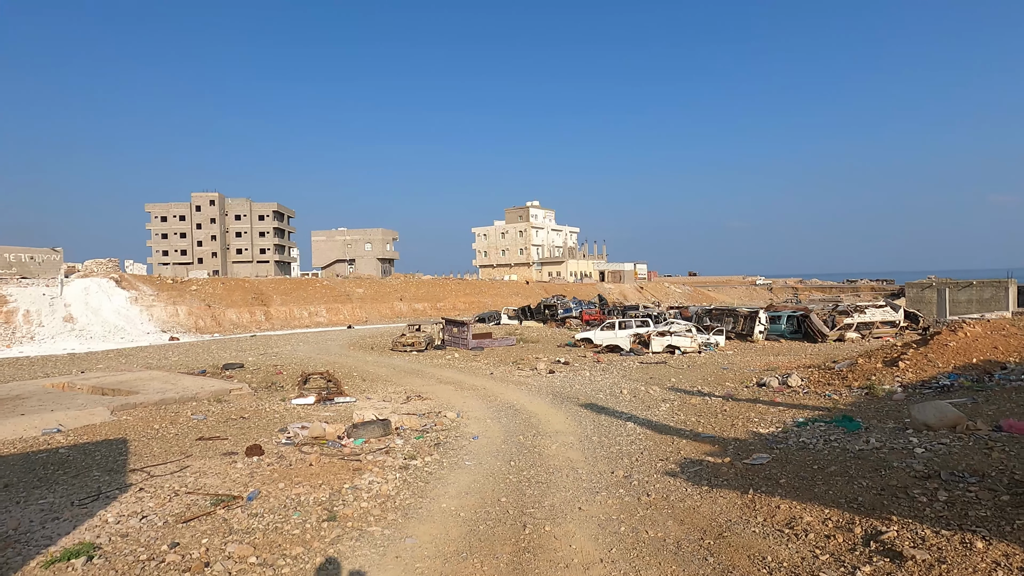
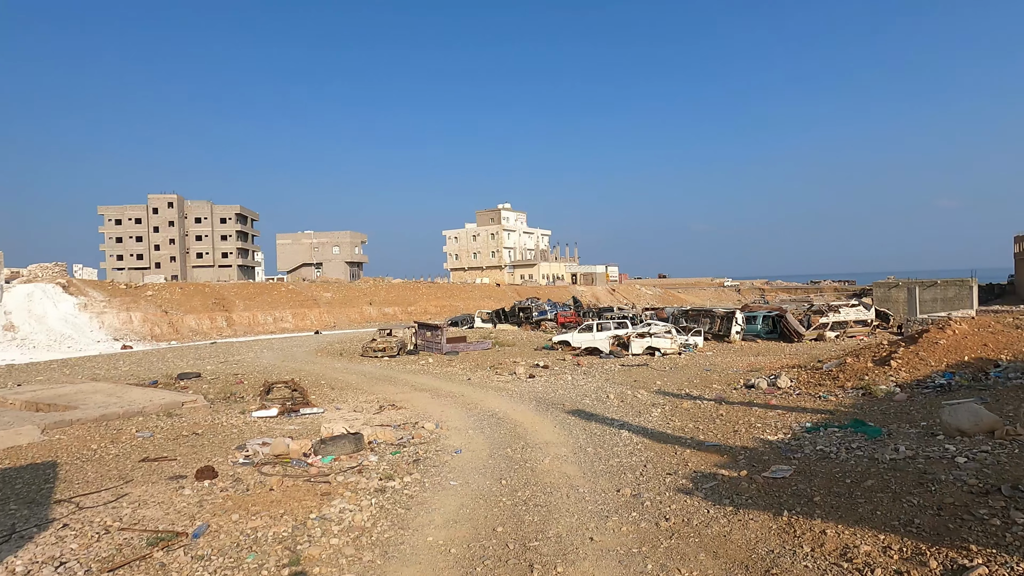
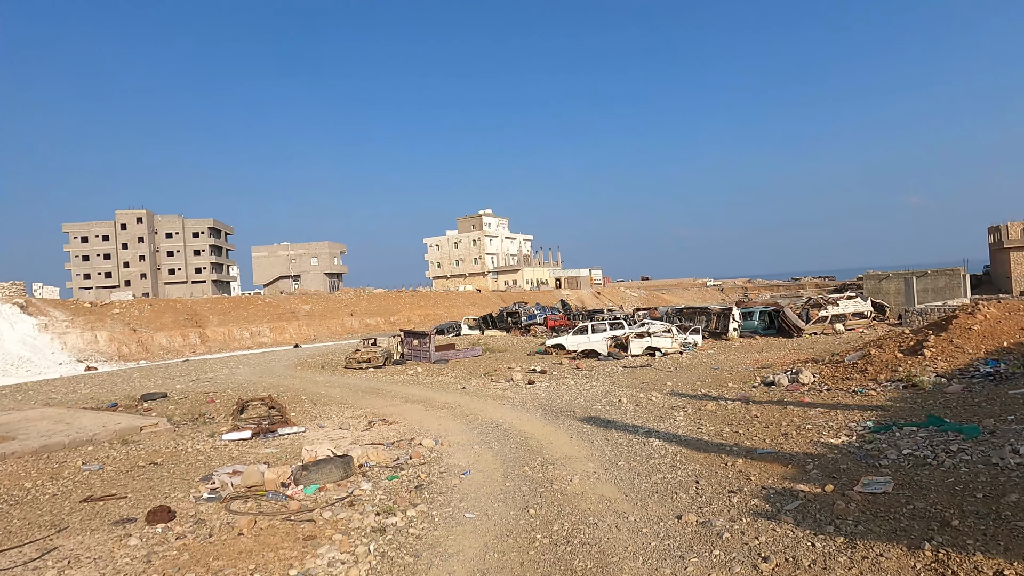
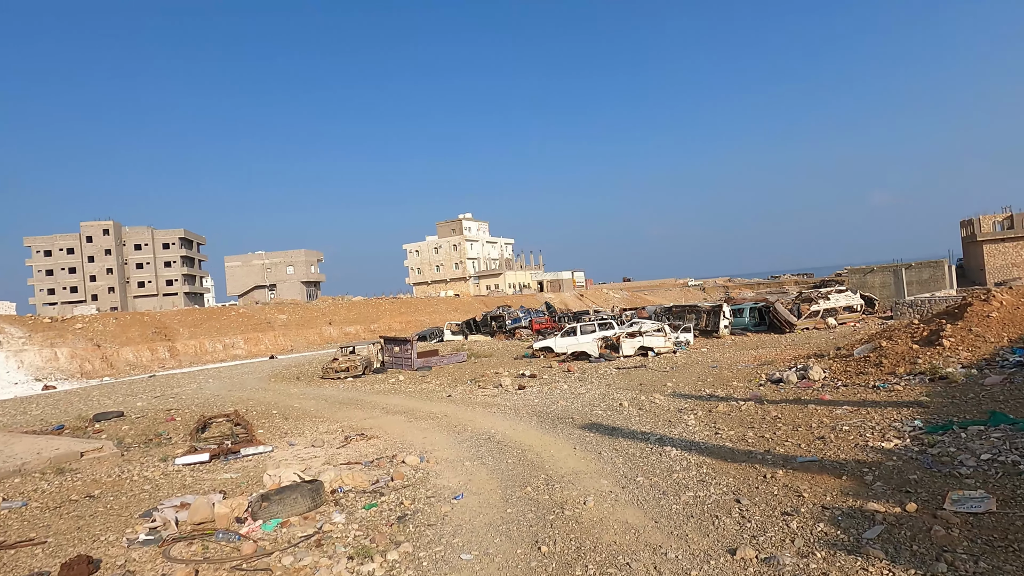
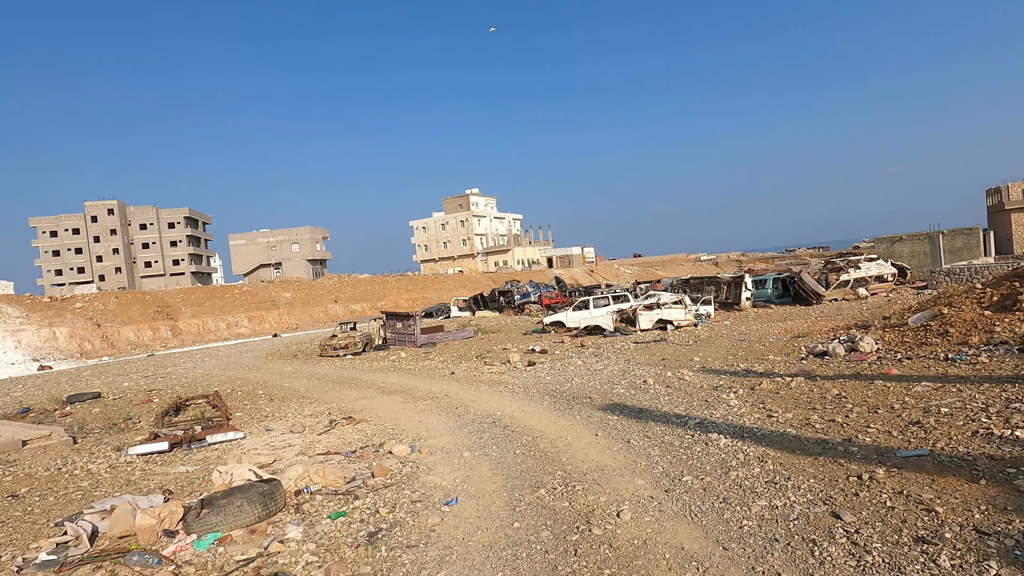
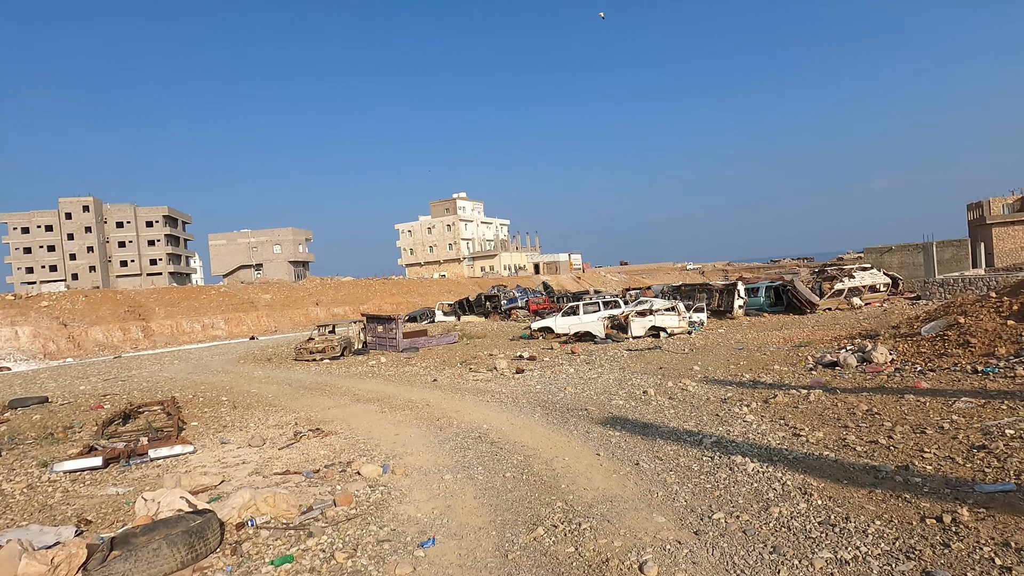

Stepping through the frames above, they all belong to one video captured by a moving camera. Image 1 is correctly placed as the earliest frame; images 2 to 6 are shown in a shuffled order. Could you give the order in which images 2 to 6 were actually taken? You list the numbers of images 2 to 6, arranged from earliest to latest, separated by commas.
2, 3, 4, 5, 6
